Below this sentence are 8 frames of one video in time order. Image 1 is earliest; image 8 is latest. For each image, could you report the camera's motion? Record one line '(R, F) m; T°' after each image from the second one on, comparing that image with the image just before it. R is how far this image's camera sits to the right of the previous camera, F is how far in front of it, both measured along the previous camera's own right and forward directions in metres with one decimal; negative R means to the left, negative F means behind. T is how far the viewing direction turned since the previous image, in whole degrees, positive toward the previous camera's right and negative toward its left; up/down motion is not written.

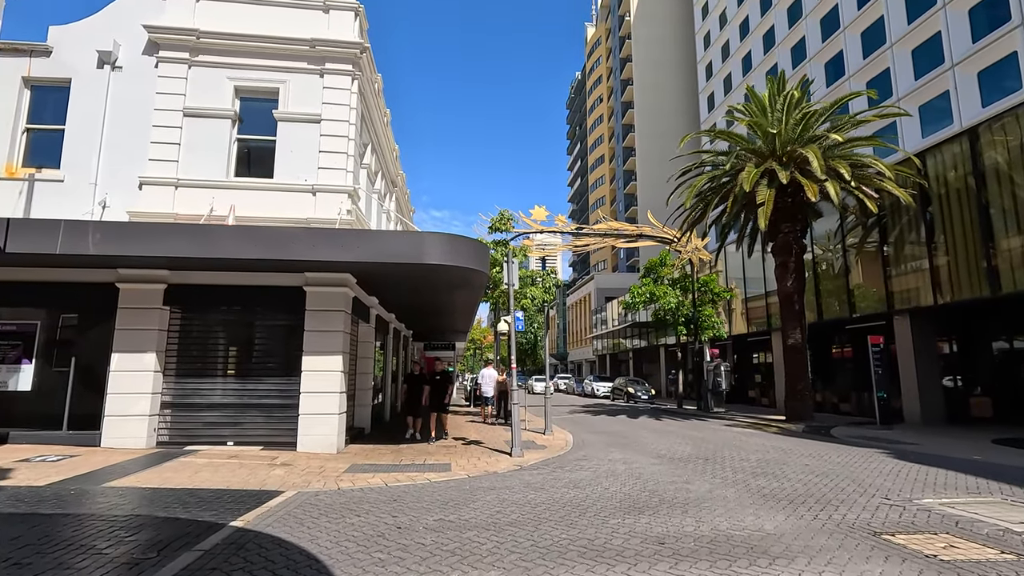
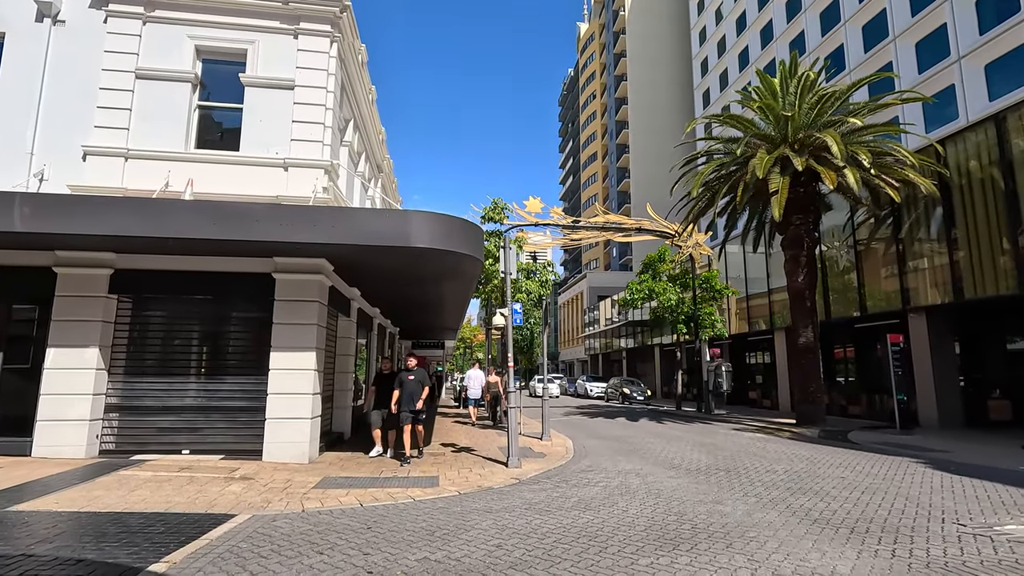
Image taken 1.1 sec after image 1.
(-0.1, +1.2) m; +1°
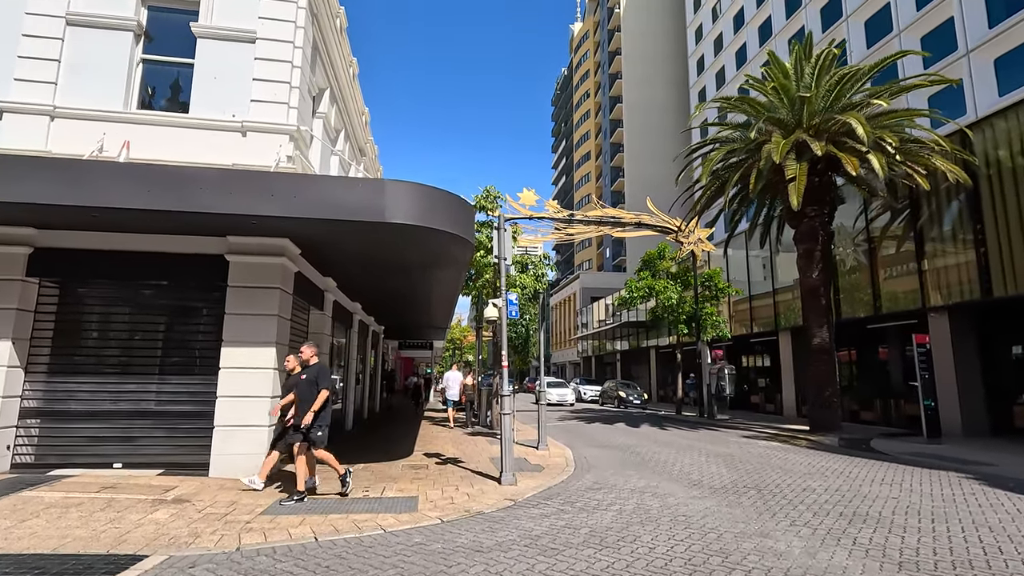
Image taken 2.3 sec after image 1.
(-0.1, +1.4) m; +1°
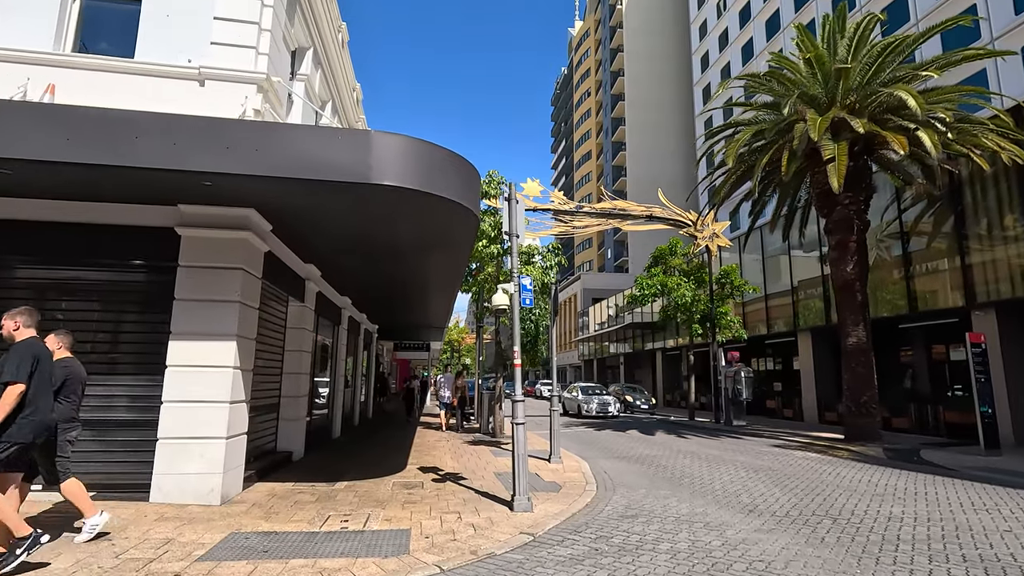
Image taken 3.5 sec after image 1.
(-0.2, +1.5) m; 0°
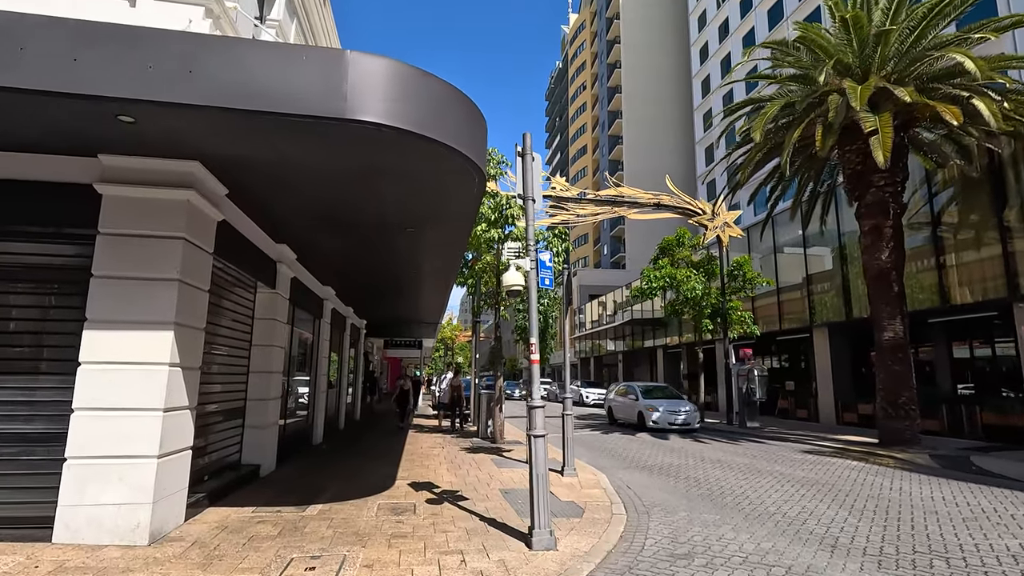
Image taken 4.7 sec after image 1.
(-0.2, +1.4) m; +1°
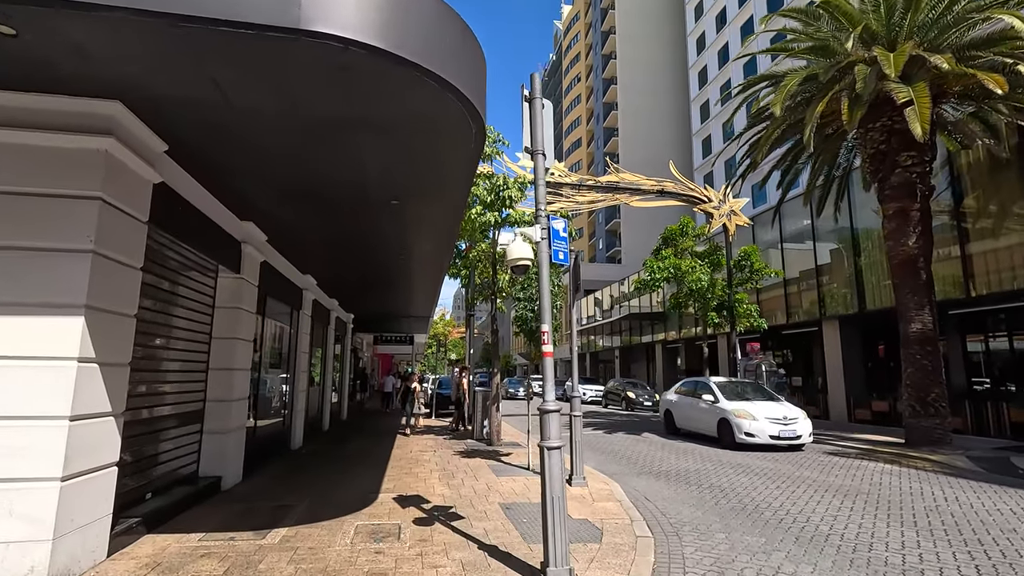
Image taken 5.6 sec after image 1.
(-0.1, +1.1) m; +1°
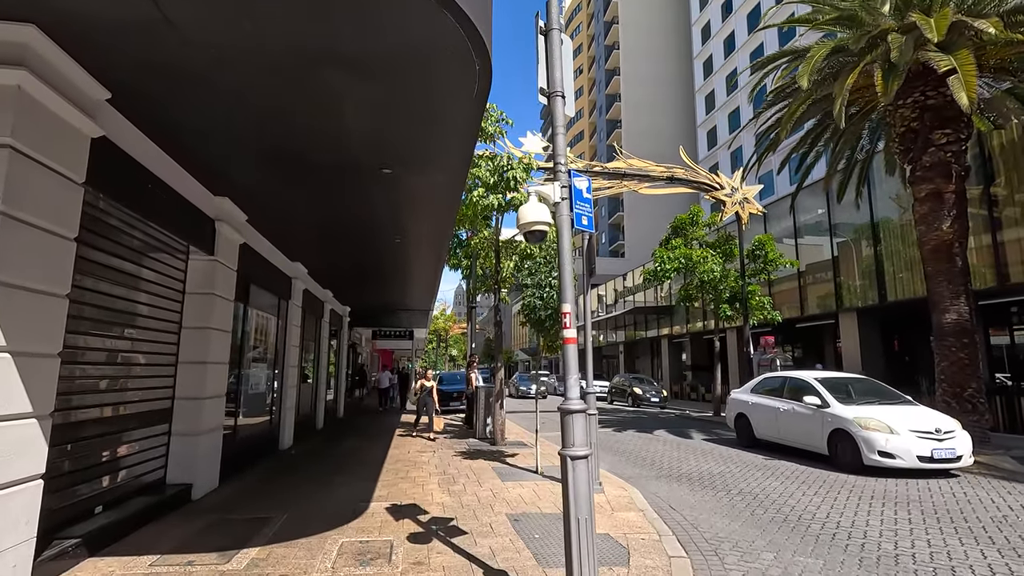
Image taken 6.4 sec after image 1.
(-0.1, +0.8) m; 0°
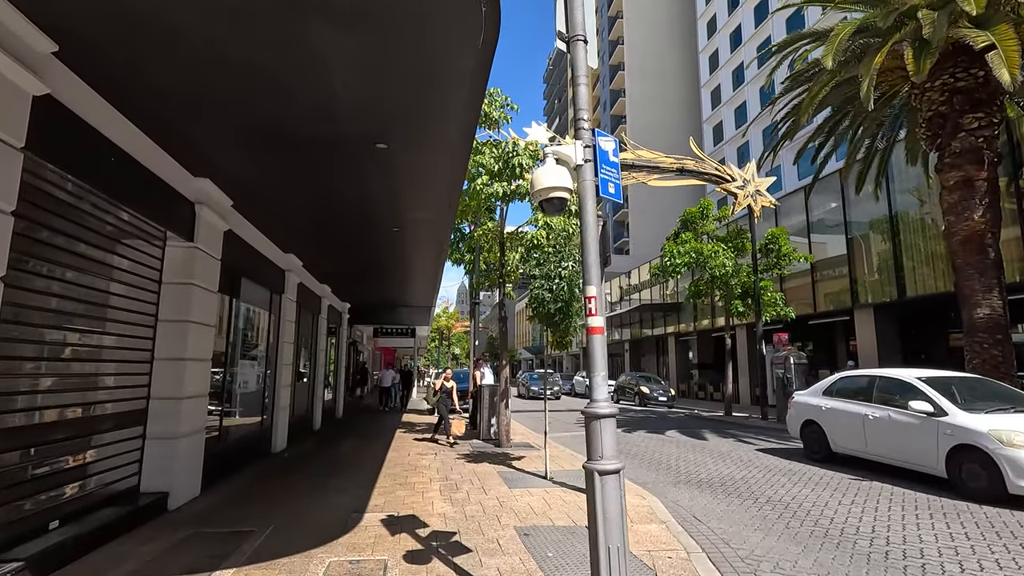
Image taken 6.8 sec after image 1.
(-0.1, +0.6) m; 0°
